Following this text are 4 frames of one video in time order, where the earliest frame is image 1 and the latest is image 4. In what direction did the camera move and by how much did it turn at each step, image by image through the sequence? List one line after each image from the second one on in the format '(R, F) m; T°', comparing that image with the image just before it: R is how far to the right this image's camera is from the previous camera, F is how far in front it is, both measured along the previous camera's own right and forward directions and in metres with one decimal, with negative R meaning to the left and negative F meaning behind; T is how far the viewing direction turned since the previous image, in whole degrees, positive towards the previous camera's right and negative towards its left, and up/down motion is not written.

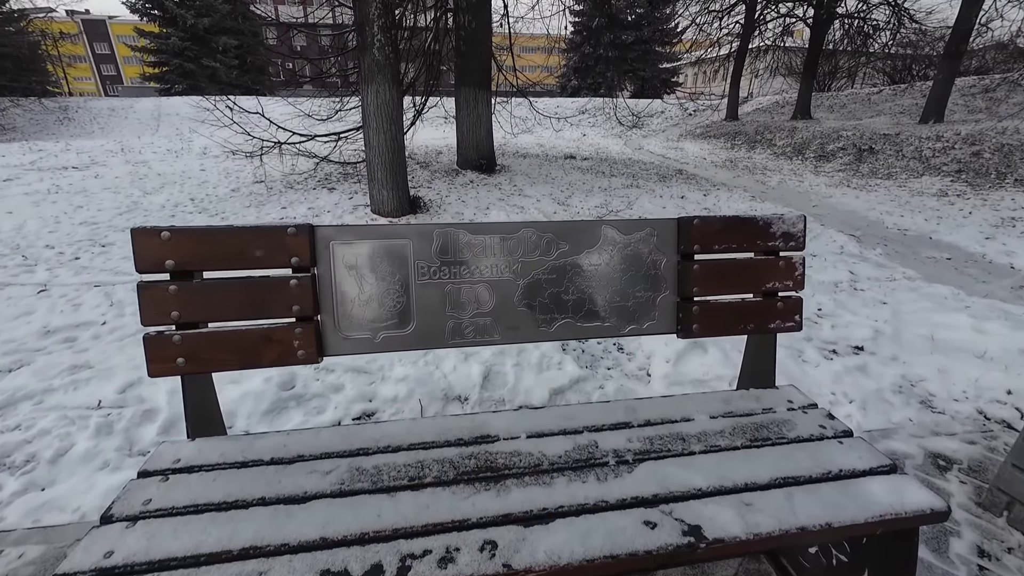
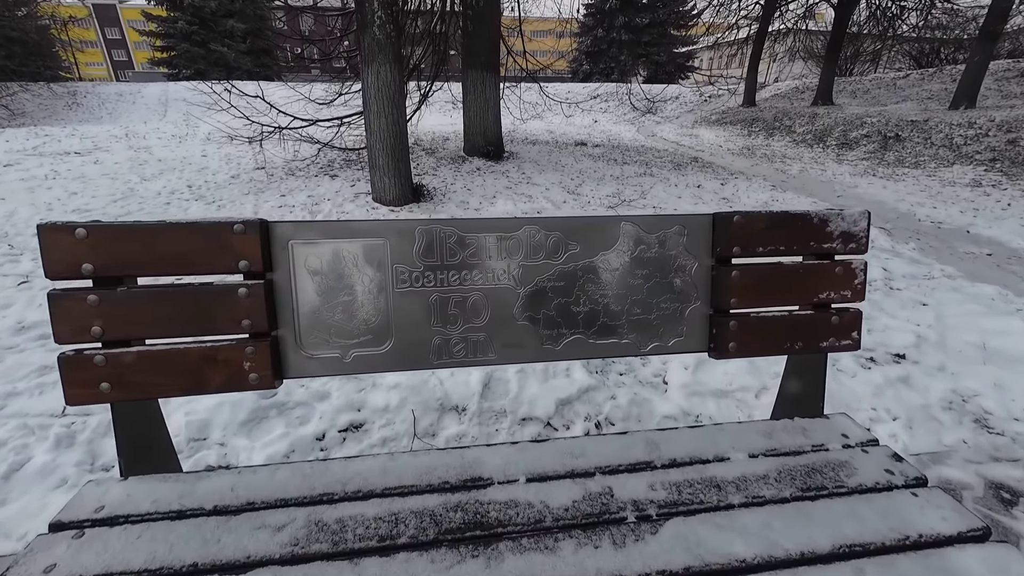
(0.0, +0.3) m; -1°
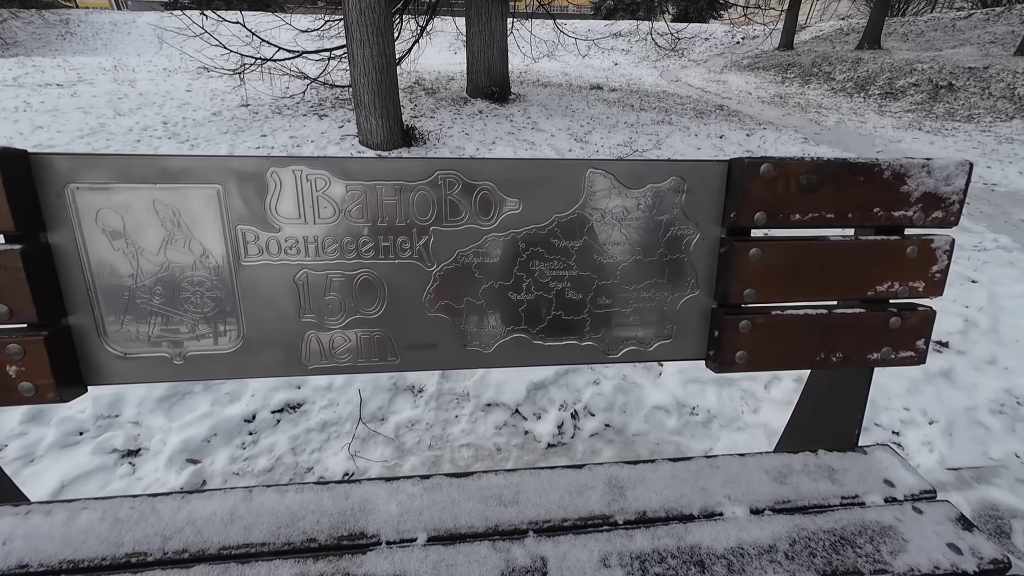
(+0.2, +0.5) m; -1°
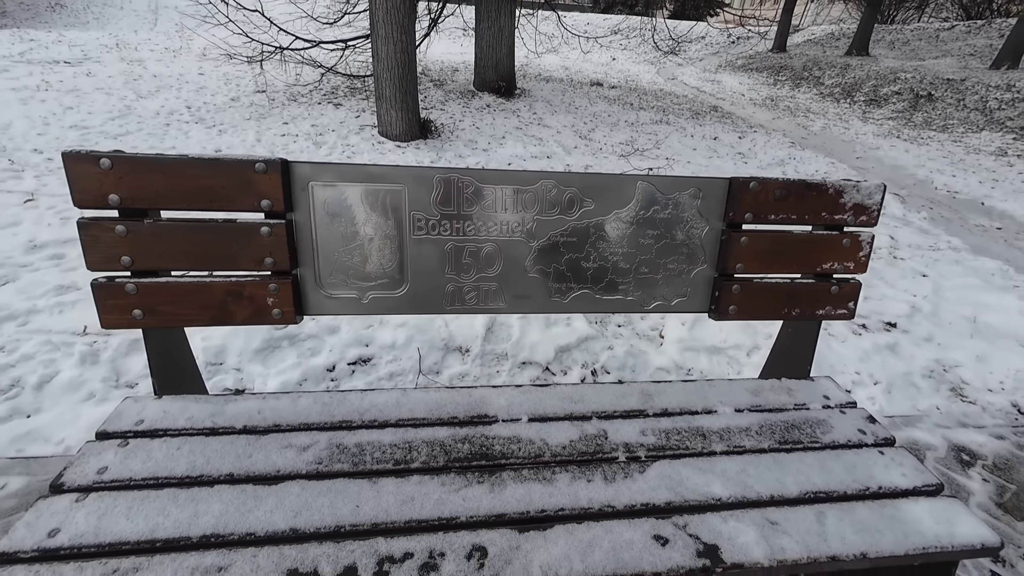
(-0.3, -0.6) m; +2°
